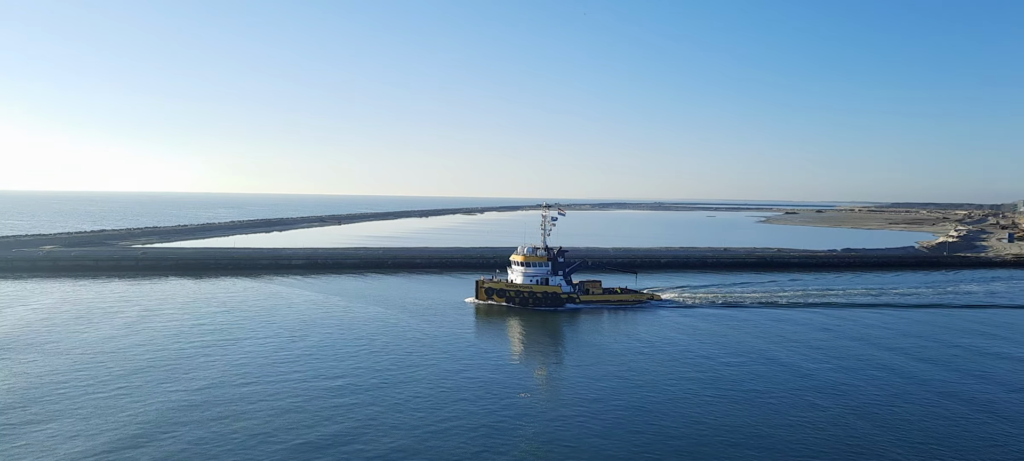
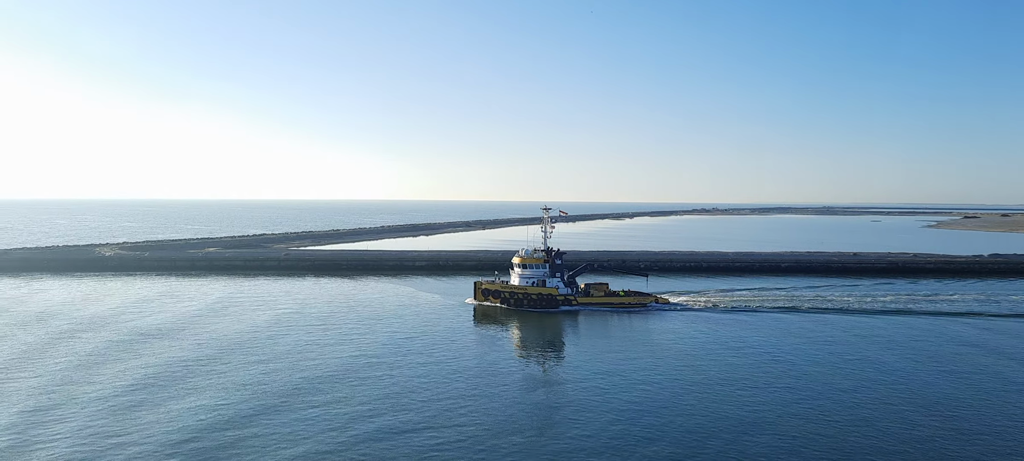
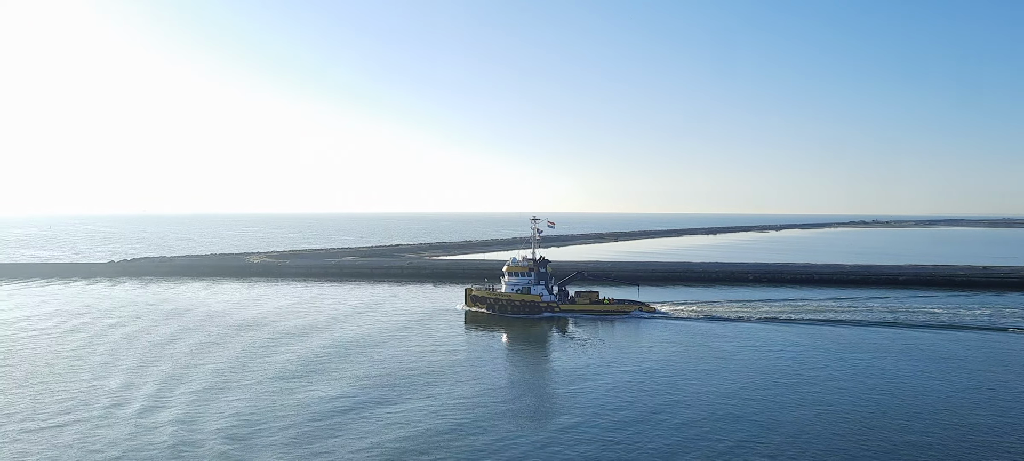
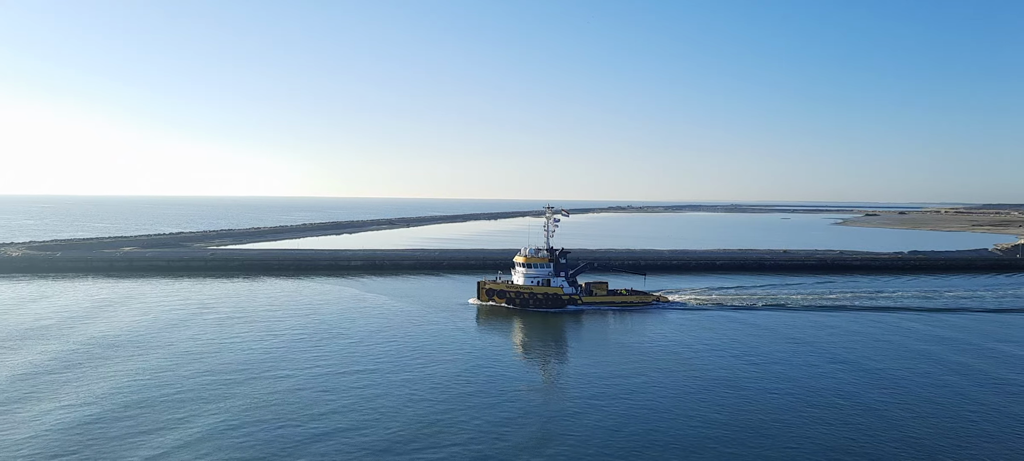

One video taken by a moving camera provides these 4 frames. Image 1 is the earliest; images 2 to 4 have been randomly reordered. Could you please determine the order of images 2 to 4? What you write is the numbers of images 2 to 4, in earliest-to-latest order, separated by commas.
4, 2, 3
